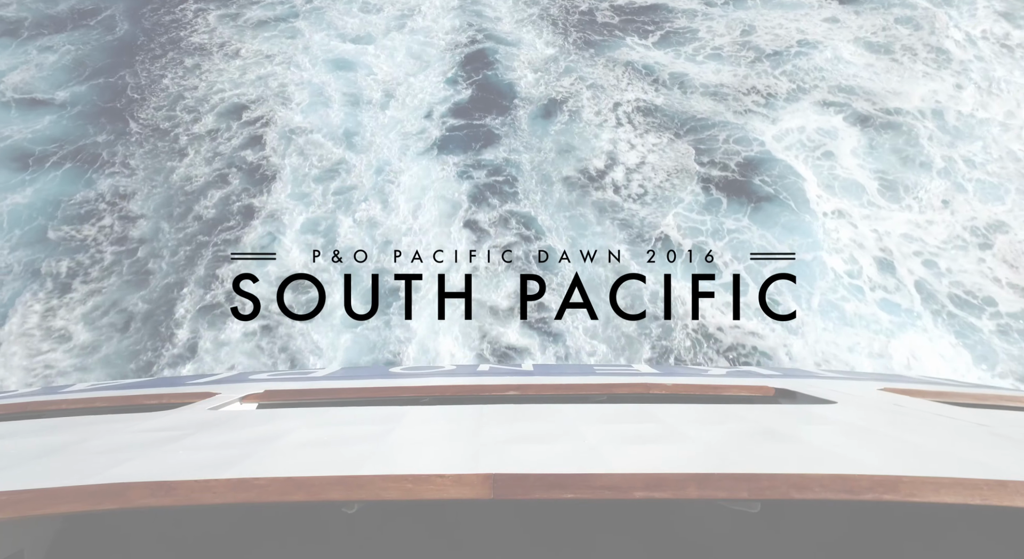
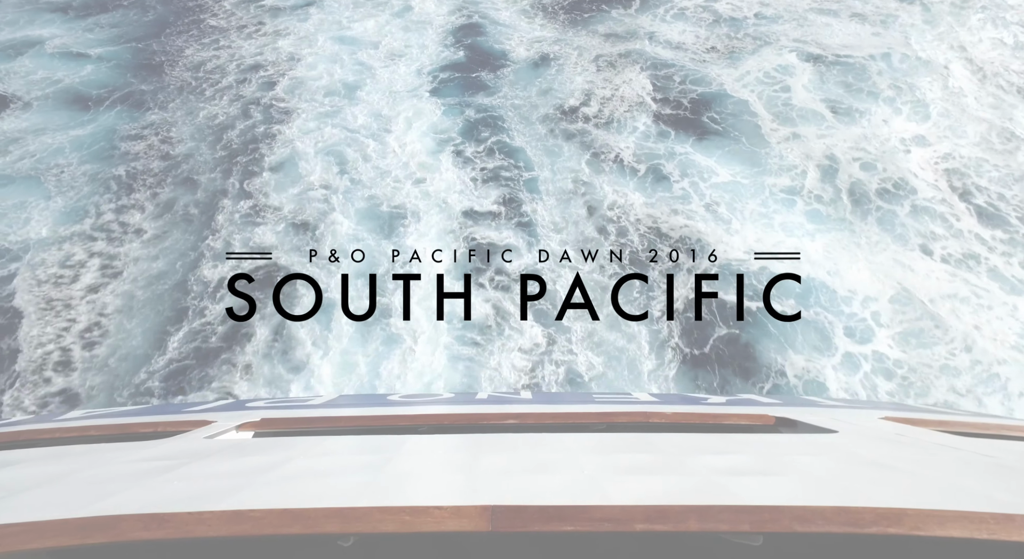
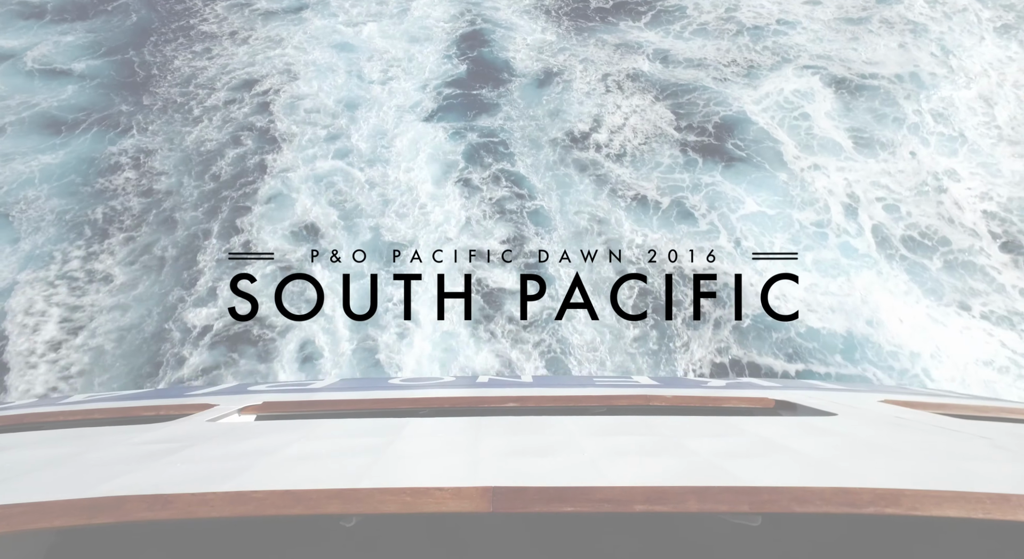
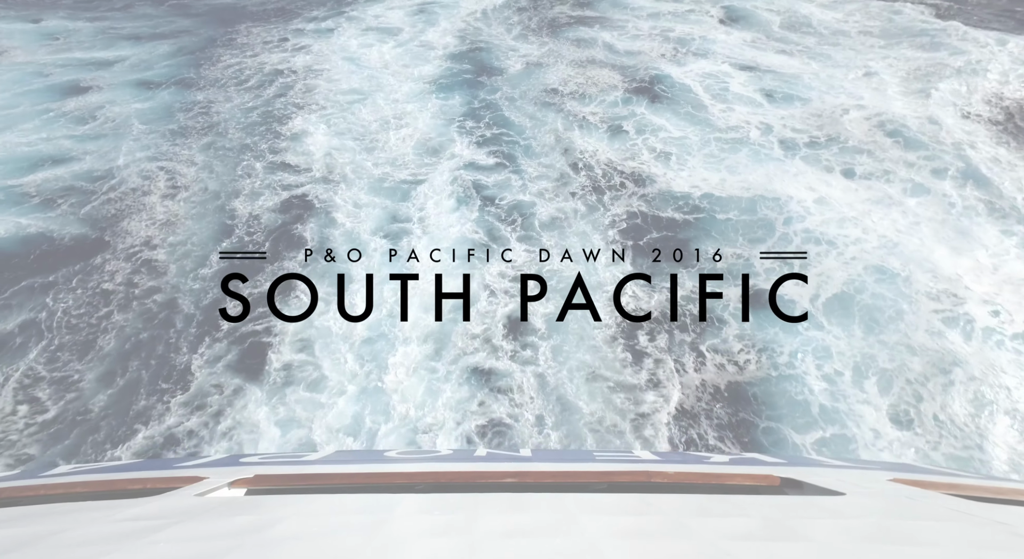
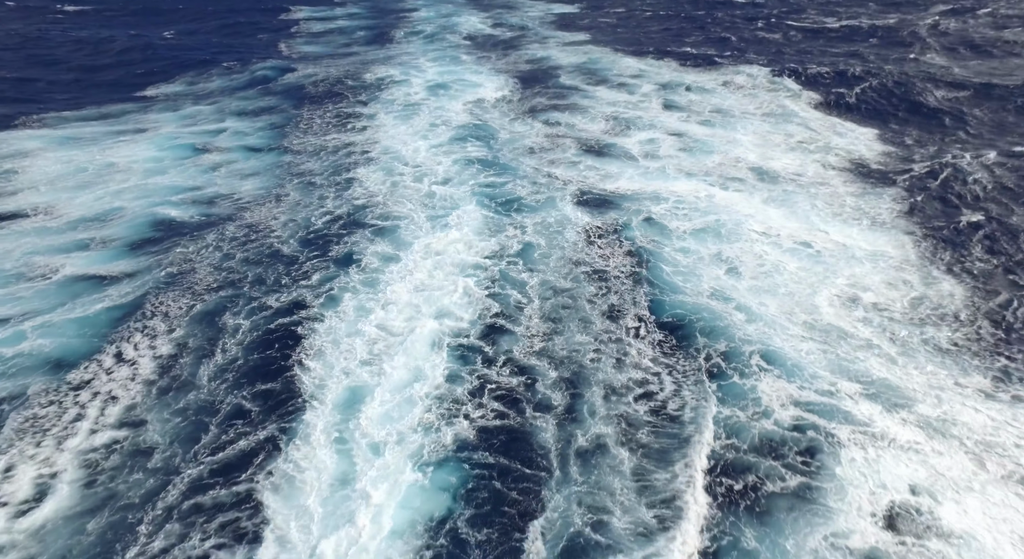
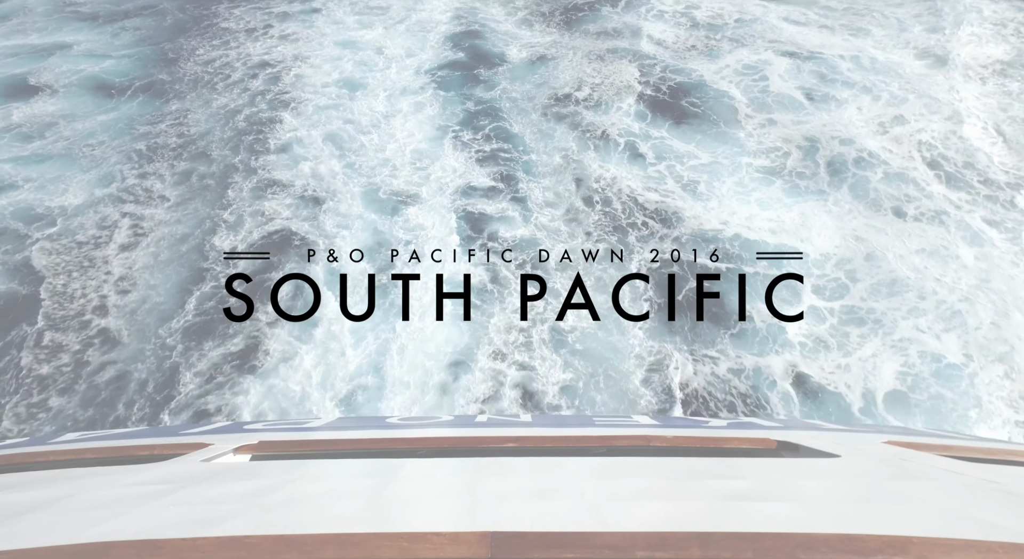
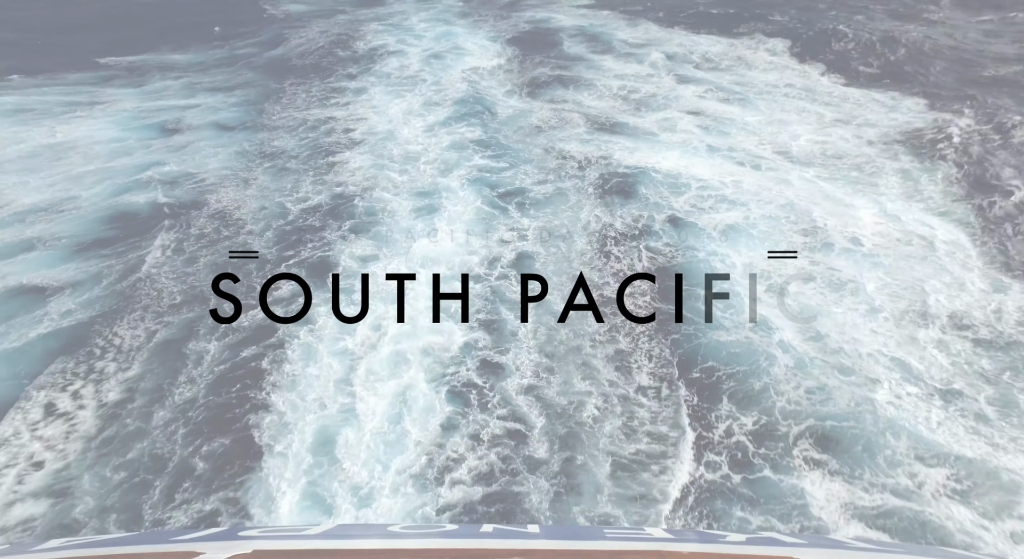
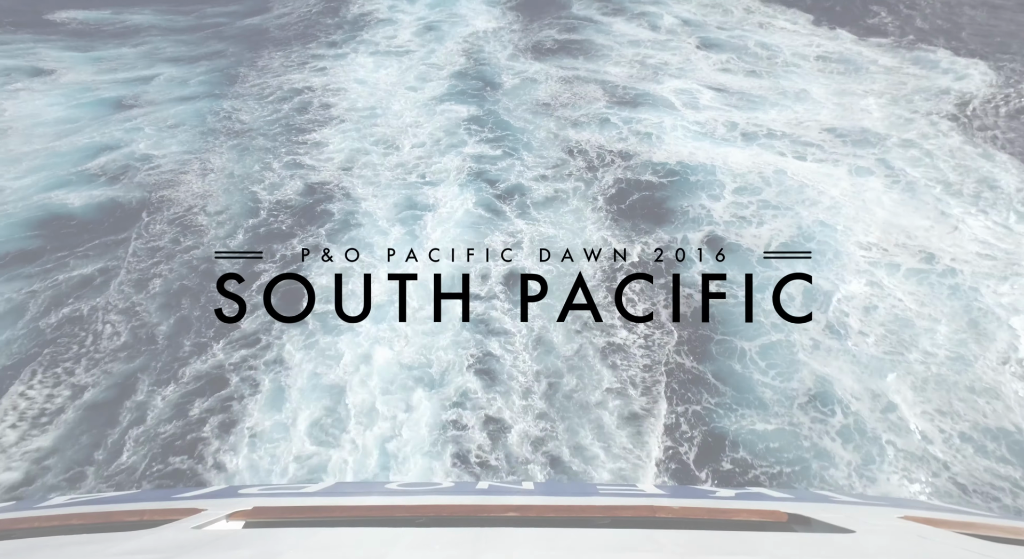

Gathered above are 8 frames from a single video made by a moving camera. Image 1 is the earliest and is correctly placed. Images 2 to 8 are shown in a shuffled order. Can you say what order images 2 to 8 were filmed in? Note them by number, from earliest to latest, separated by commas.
3, 2, 6, 4, 8, 7, 5
